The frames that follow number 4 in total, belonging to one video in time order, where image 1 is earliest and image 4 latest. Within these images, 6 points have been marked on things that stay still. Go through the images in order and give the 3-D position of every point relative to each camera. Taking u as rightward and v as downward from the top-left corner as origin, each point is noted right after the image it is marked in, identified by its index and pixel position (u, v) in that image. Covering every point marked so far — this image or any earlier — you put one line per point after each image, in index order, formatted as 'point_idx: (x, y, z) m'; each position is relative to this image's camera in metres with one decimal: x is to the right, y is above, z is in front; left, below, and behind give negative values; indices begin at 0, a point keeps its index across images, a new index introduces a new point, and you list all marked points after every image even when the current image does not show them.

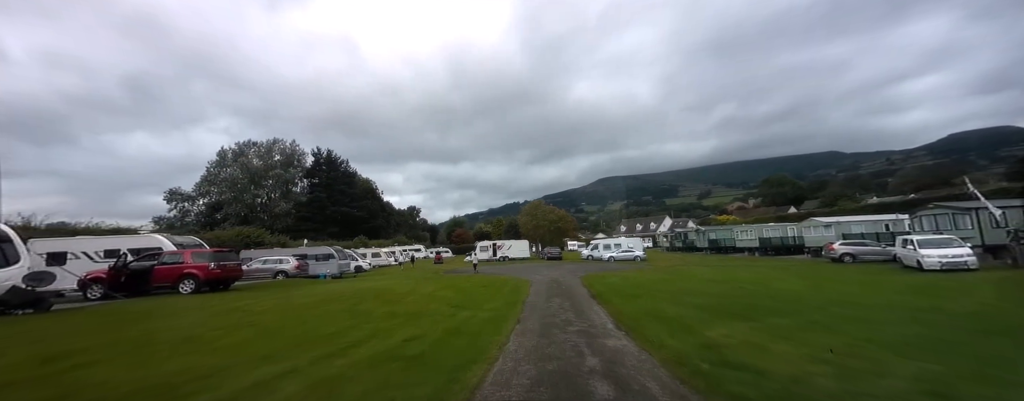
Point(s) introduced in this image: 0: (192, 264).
0: (-12.9, -2.6, +14.1) m
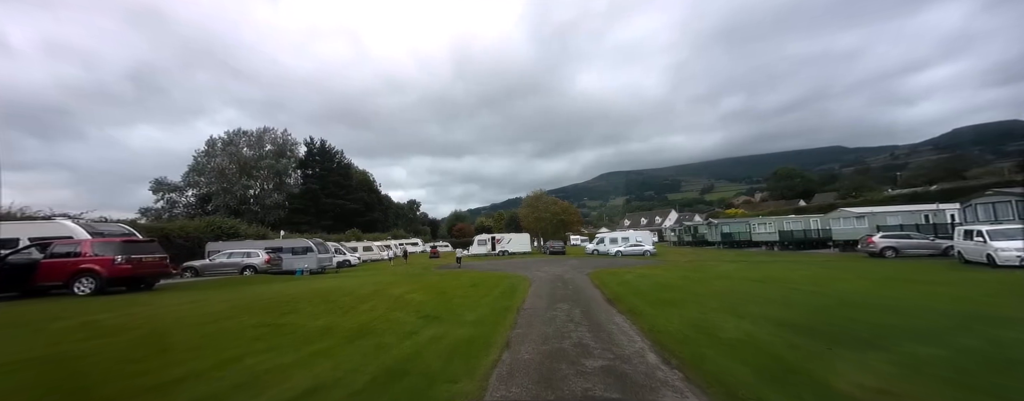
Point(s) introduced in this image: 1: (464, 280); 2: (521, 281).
0: (-13.1, -1.8, +10.9) m
1: (-2.6, -4.3, +19.0) m
2: (+0.5, -4.3, +18.8) m
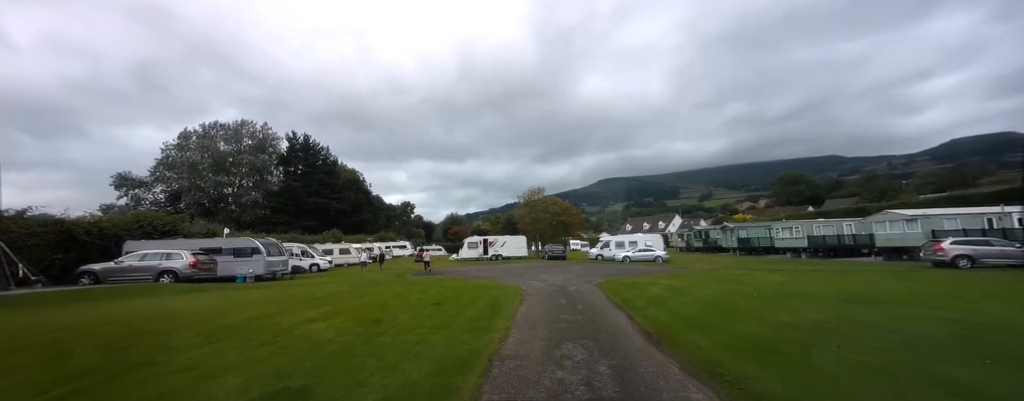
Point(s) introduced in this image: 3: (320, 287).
0: (-13.6, -1.0, +6.2) m
1: (-3.1, -3.7, +14.3) m
2: (-0.1, -3.7, +14.0) m
3: (-10.9, -4.9, +19.6) m
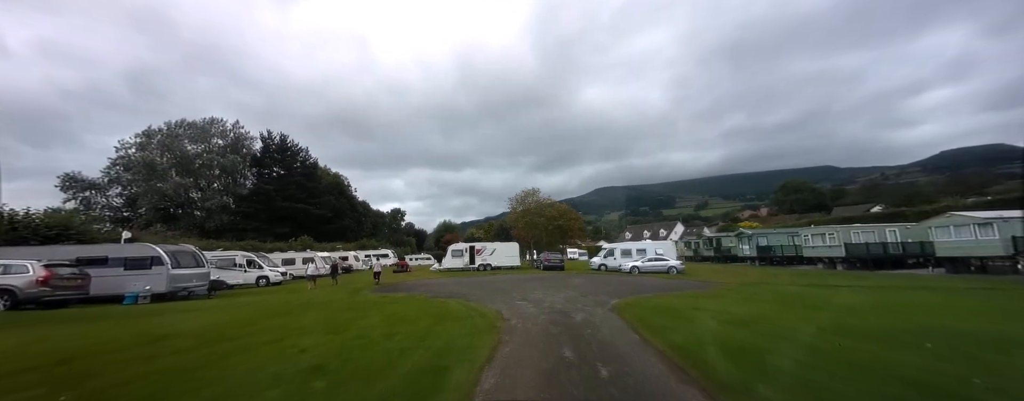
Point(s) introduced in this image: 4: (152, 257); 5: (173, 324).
0: (-14.2, -0.3, +1.0) m
1: (-3.7, -3.2, +9.0) m
2: (-0.7, -3.3, +8.9) m
3: (-11.6, -4.5, +14.3) m
4: (-16.6, -2.6, +16.2) m
5: (-12.0, -4.3, +12.5) m
